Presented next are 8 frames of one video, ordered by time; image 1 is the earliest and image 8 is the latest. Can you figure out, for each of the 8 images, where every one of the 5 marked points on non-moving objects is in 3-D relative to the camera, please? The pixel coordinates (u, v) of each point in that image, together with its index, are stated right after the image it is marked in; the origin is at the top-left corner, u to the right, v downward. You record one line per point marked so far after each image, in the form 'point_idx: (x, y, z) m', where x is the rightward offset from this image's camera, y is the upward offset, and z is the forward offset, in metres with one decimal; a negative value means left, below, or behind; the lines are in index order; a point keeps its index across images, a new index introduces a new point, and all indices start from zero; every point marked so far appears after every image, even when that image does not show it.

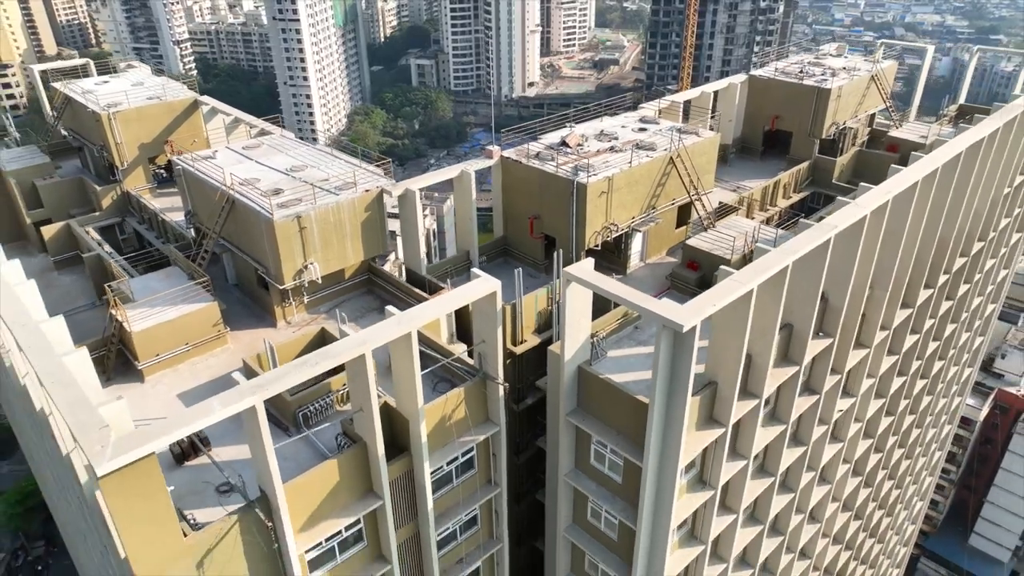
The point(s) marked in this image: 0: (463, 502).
0: (-0.7, -3.0, +15.0) m
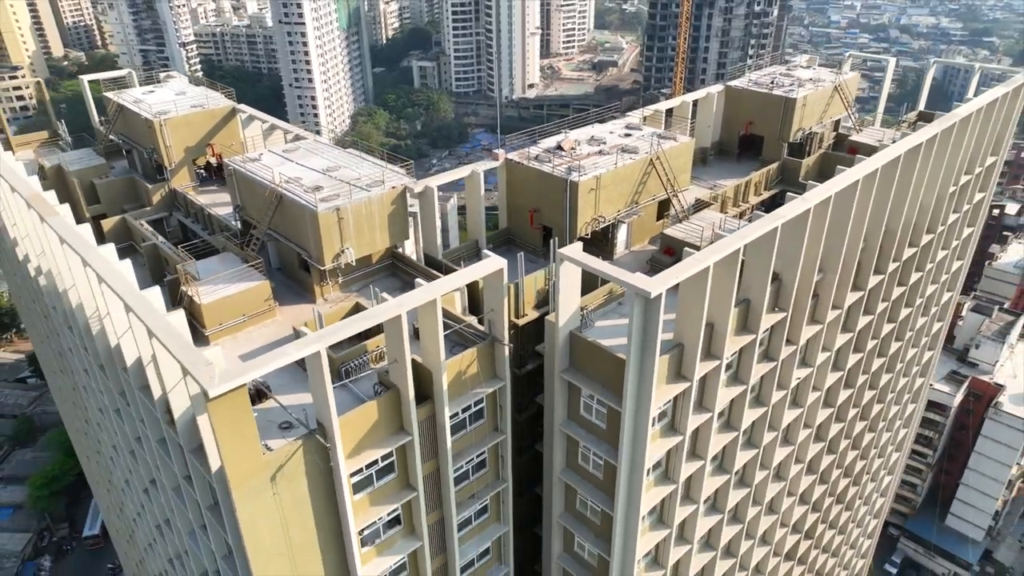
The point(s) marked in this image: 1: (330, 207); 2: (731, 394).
0: (-0.7, -2.7, +18.1) m
1: (-3.3, +1.5, +18.9) m
2: (+4.2, -2.0, +20.0) m
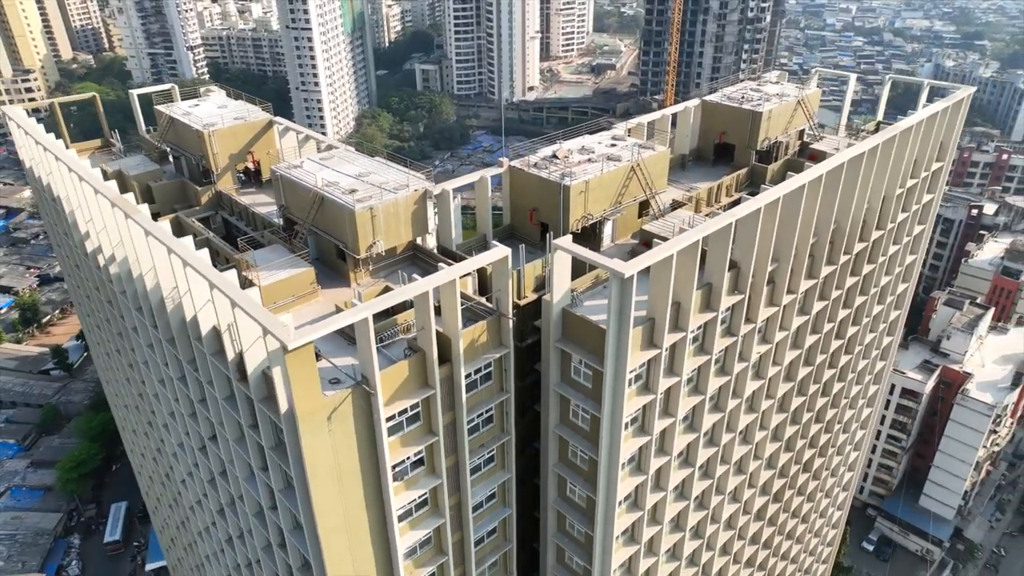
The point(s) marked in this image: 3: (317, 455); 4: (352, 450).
0: (-0.6, -2.4, +22.1) m
1: (-3.2, +1.8, +22.9) m
2: (+4.3, -1.7, +23.9) m
3: (-3.4, -3.0, +18.3) m
4: (-3.0, -3.0, +19.0) m
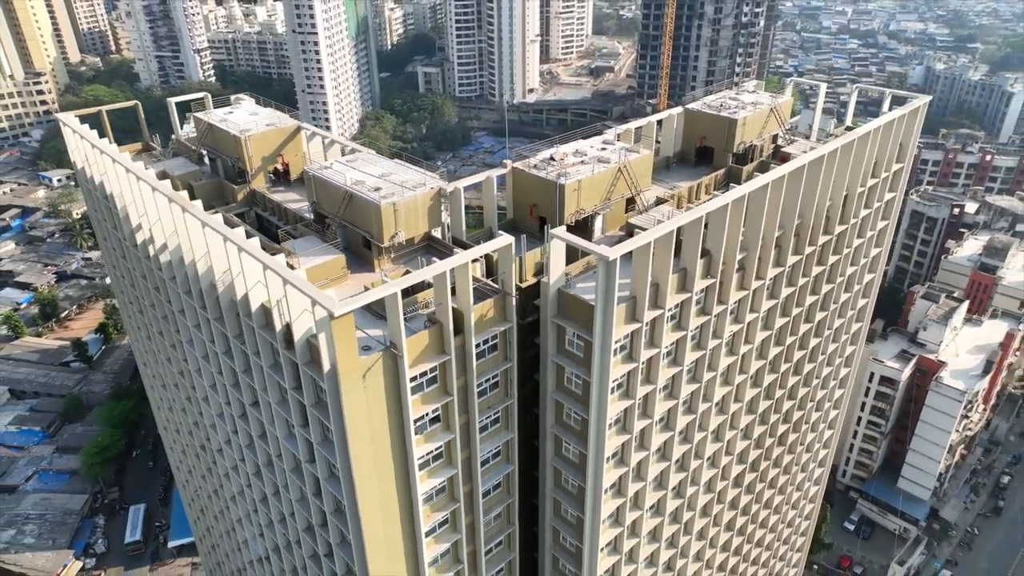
0: (-0.5, -2.0, +25.9) m
1: (-3.1, +2.2, +26.7) m
2: (+4.4, -1.3, +27.7) m
3: (-3.3, -2.6, +22.0) m
4: (-2.9, -2.6, +22.8) m
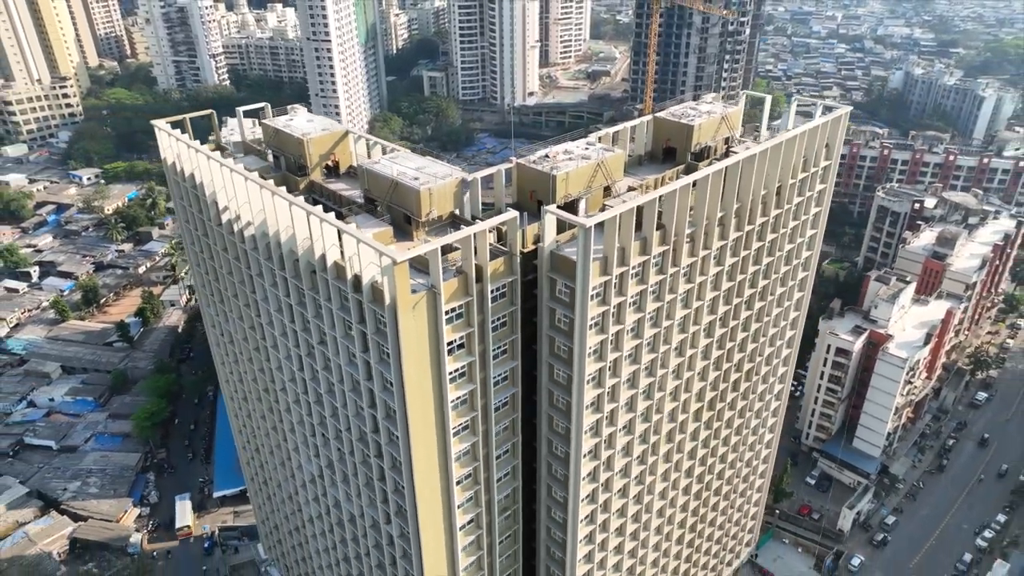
0: (-0.4, -0.7, +35.2) m
1: (-3.0, +3.5, +36.0) m
2: (+4.5, 0.0, +37.0) m
3: (-3.2, -1.3, +31.3) m
4: (-2.7, -1.3, +32.1) m
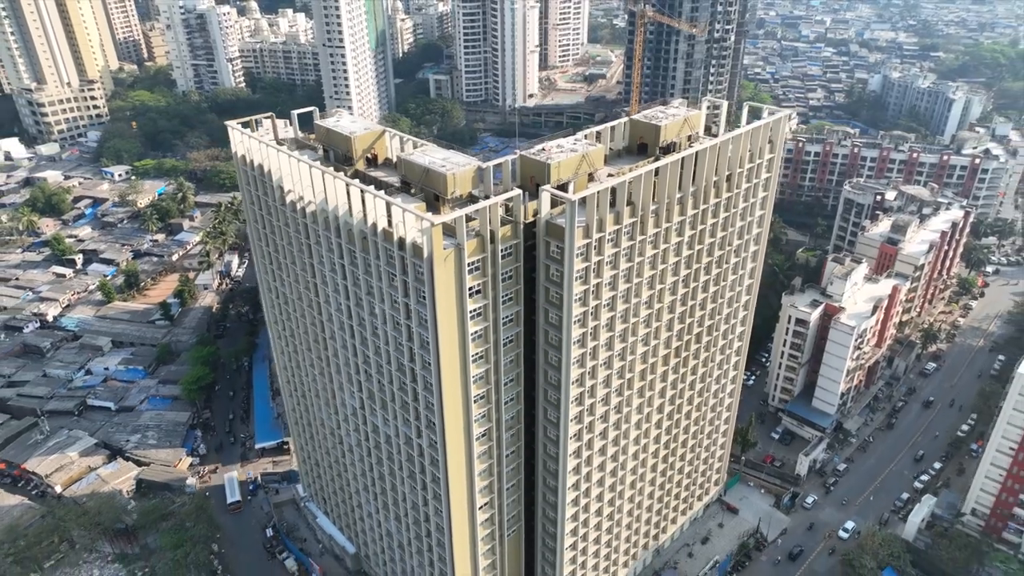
0: (-0.2, +1.0, +46.4) m
1: (-2.8, +5.2, +47.2) m
2: (+4.7, +1.7, +48.2) m
3: (-3.0, +0.4, +42.5) m
4: (-2.5, +0.4, +43.3) m
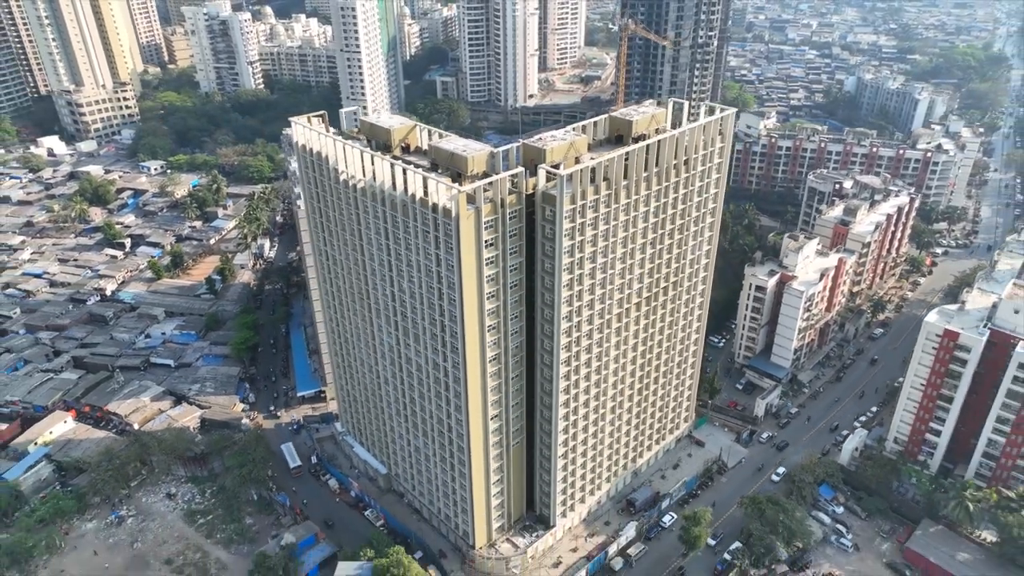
0: (+0.1, +3.7, +61.6) m
1: (-2.5, +7.9, +62.4) m
2: (+5.0, +4.4, +63.4) m
3: (-2.7, +3.1, +57.7) m
4: (-2.2, +3.1, +58.4) m
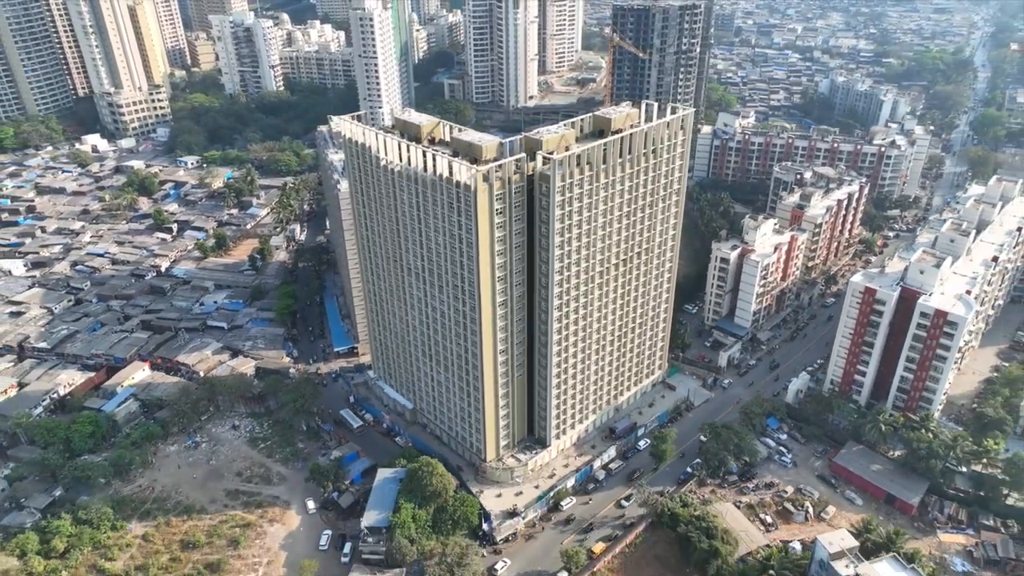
0: (+0.5, +6.9, +80.1) m
1: (-2.1, +11.1, +80.9) m
2: (+5.4, +7.6, +81.9) m
3: (-2.3, +6.3, +76.2) m
4: (-1.9, +6.3, +77.0) m
